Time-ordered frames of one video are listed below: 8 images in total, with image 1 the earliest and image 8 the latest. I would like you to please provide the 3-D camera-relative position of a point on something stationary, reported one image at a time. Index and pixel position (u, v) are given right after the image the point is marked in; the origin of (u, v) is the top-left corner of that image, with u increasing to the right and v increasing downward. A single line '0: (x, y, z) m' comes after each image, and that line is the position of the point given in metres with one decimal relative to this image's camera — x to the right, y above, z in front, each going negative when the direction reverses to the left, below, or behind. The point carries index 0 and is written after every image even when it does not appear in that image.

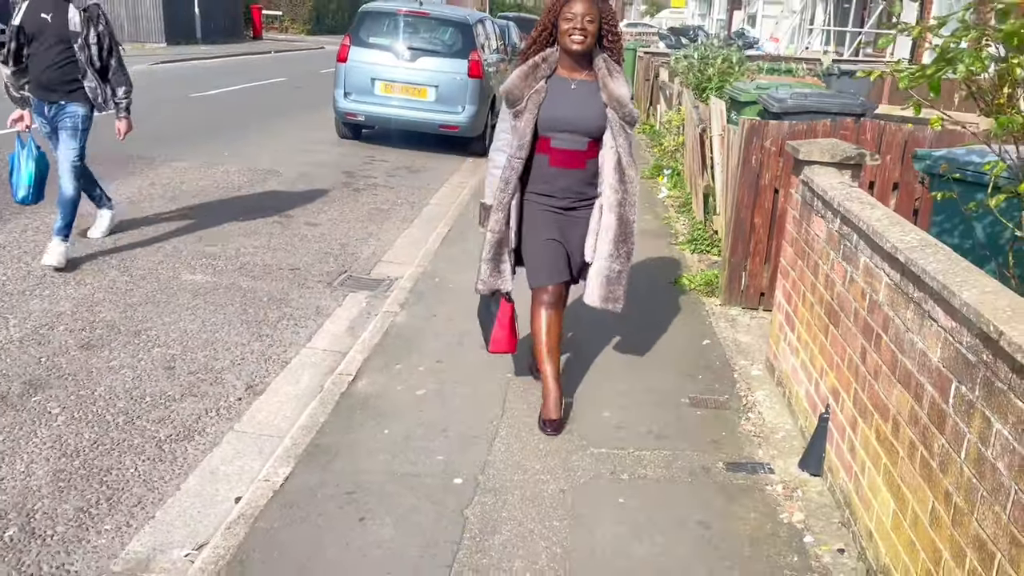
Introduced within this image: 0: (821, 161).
0: (+1.6, +0.6, +4.3) m
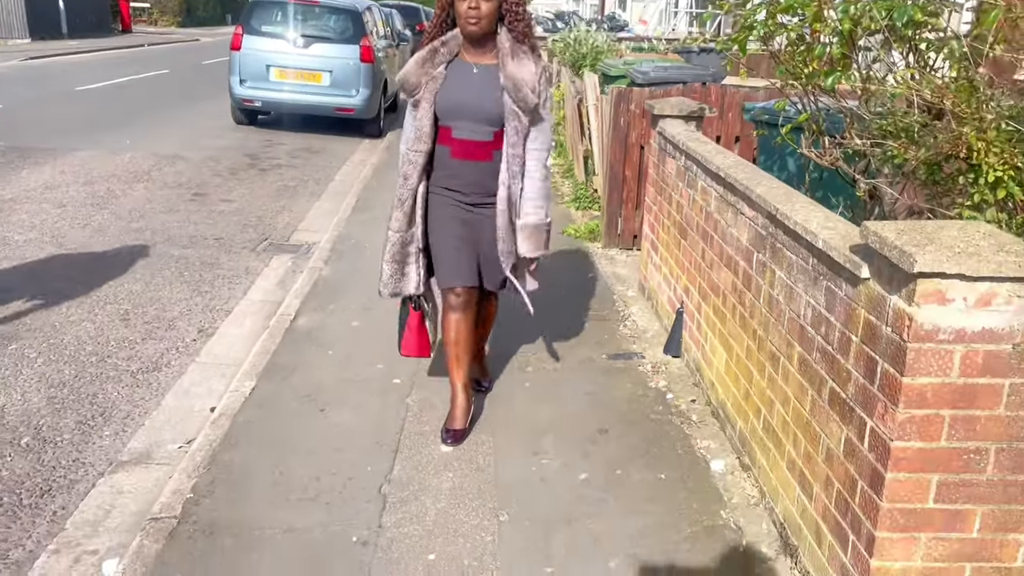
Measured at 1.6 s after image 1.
0: (+1.0, +1.1, +5.3) m
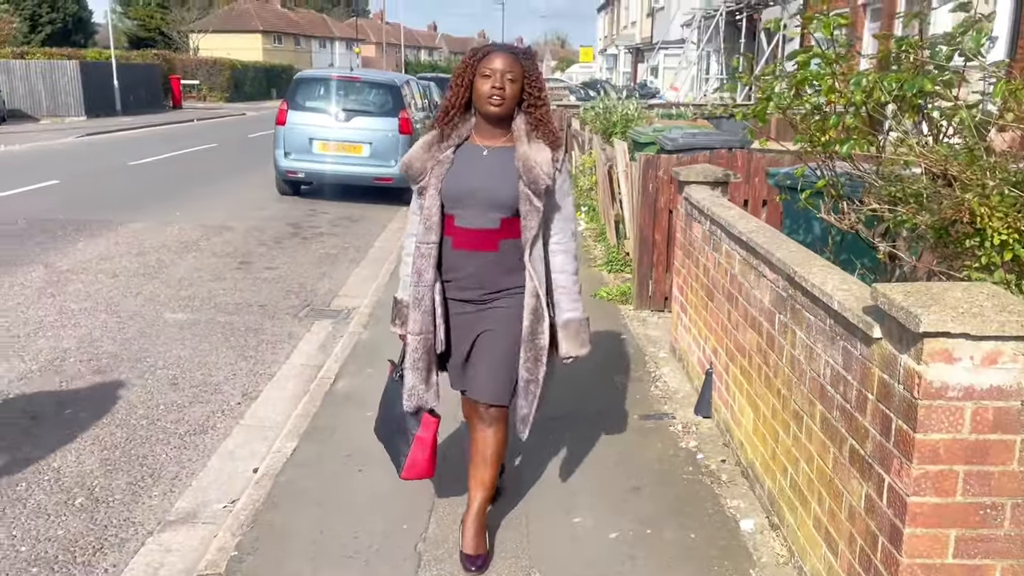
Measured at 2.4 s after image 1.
0: (+1.2, +0.7, +5.5) m
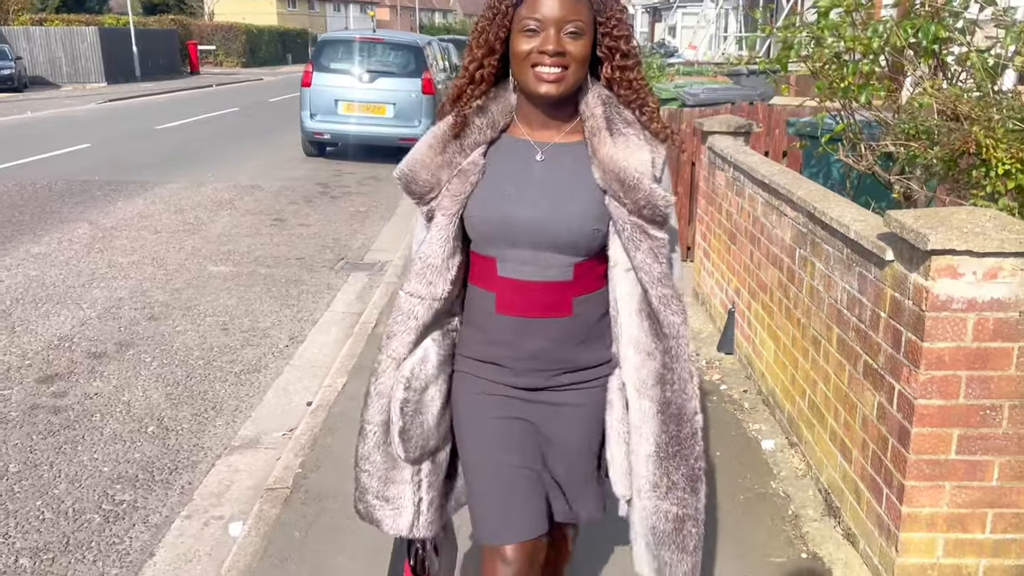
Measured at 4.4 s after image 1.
0: (+1.4, +1.1, +5.7) m
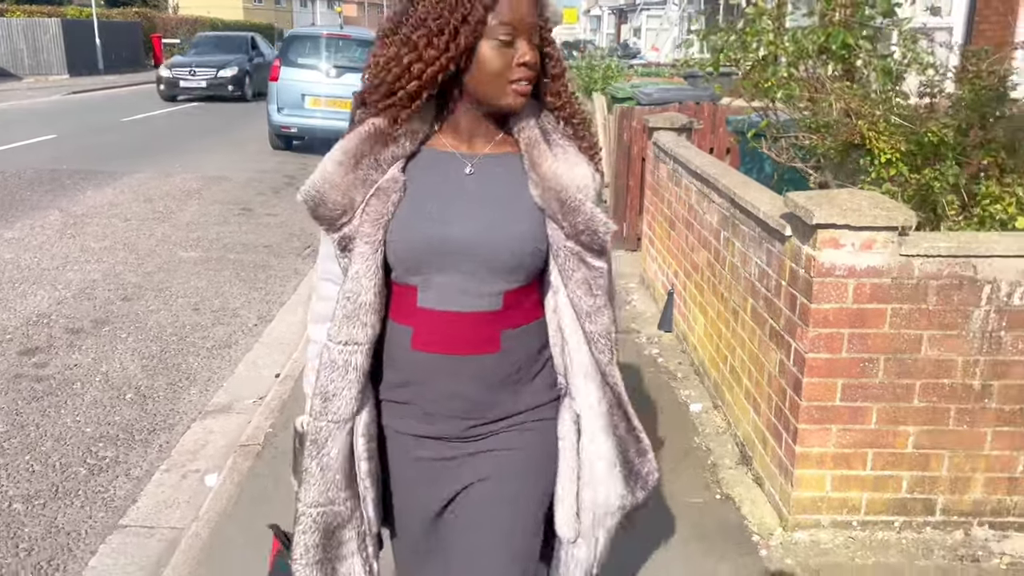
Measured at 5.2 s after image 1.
0: (+1.1, +1.2, +6.1) m
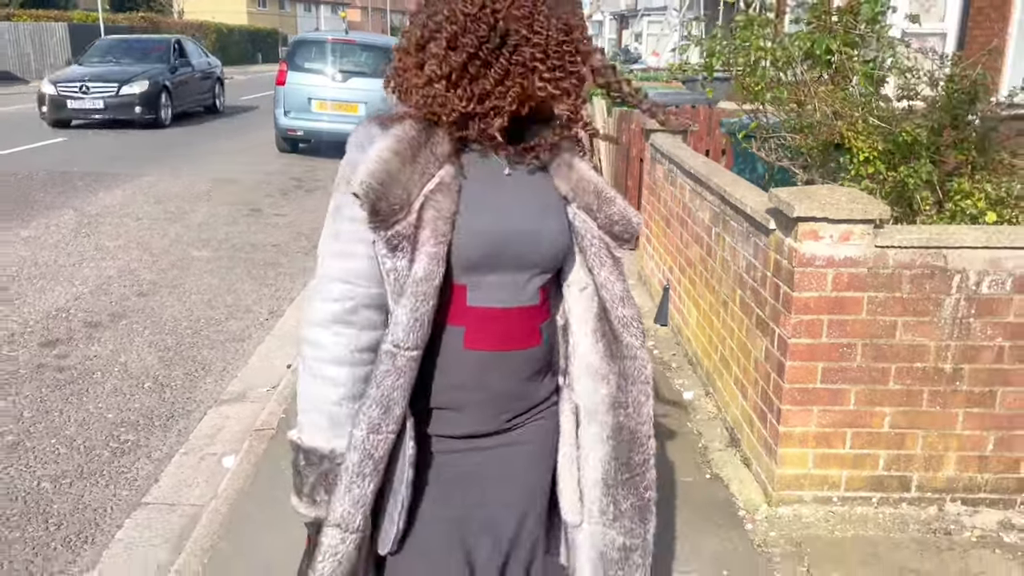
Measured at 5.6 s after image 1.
0: (+1.1, +1.2, +6.4) m
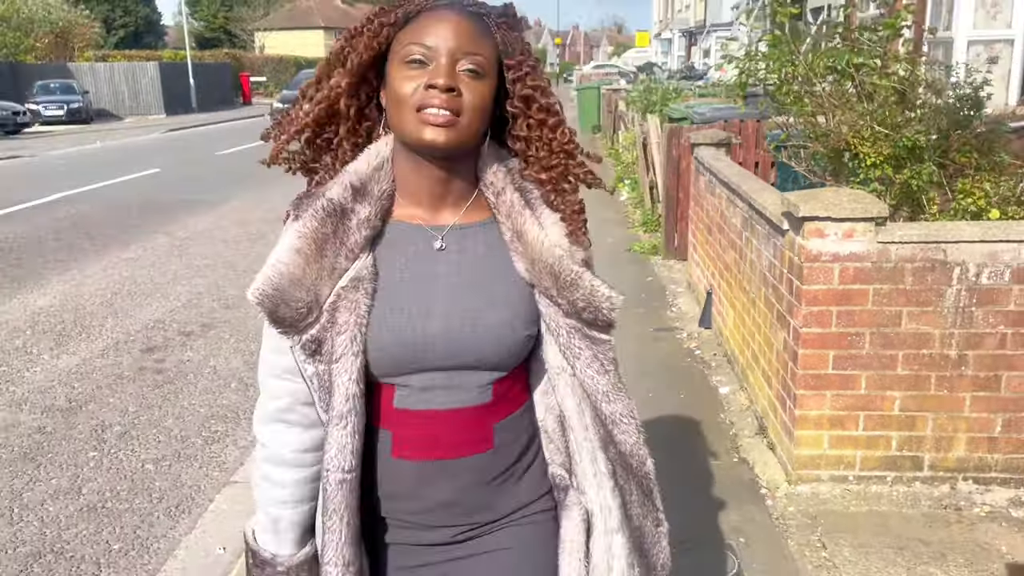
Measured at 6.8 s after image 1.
0: (+1.5, +1.1, +6.7) m
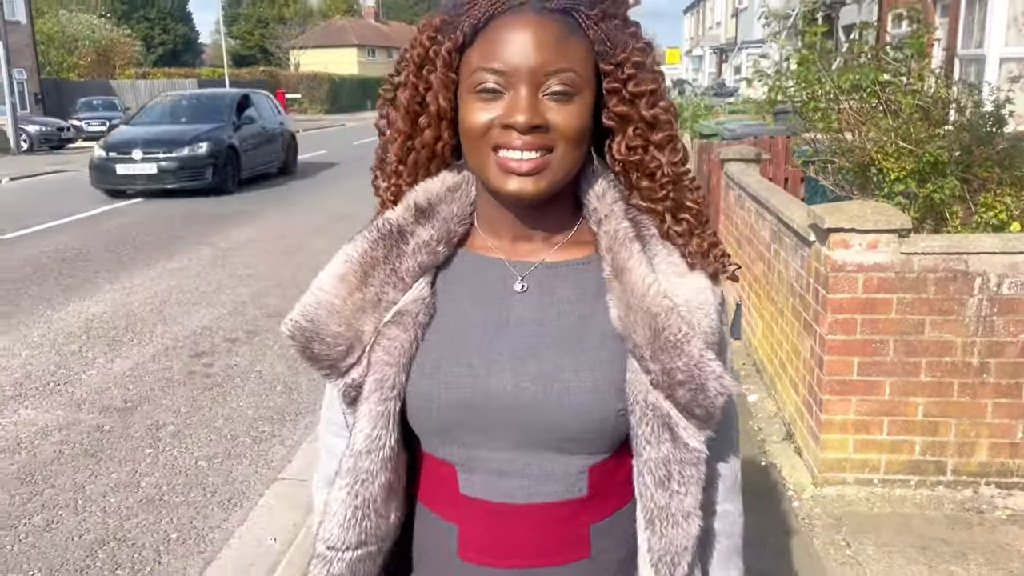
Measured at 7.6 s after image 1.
0: (+1.8, +1.0, +6.9) m
